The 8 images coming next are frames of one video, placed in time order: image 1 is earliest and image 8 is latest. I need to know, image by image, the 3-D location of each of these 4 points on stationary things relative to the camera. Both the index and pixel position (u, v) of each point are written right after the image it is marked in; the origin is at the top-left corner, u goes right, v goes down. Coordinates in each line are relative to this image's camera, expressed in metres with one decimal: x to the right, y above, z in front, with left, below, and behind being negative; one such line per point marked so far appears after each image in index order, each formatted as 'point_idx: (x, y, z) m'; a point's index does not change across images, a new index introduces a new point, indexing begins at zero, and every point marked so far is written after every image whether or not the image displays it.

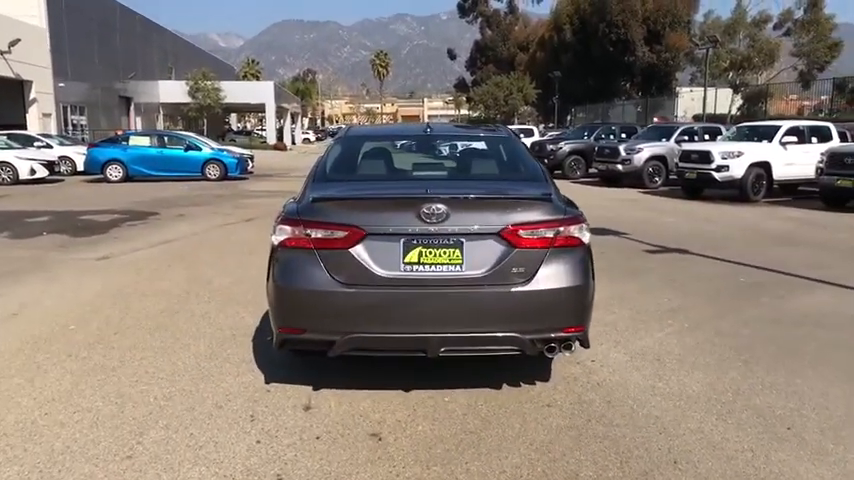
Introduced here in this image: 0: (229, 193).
0: (-6.2, +1.5, +19.4) m
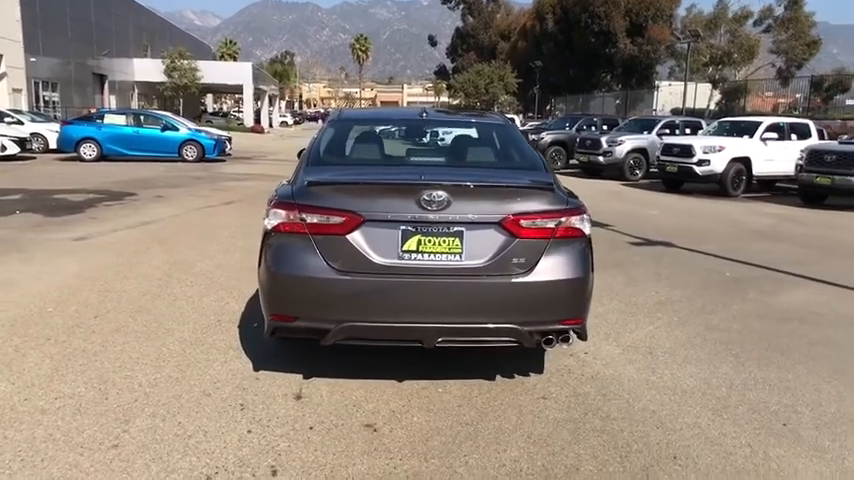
0: (-6.7, +2.0, +19.0) m
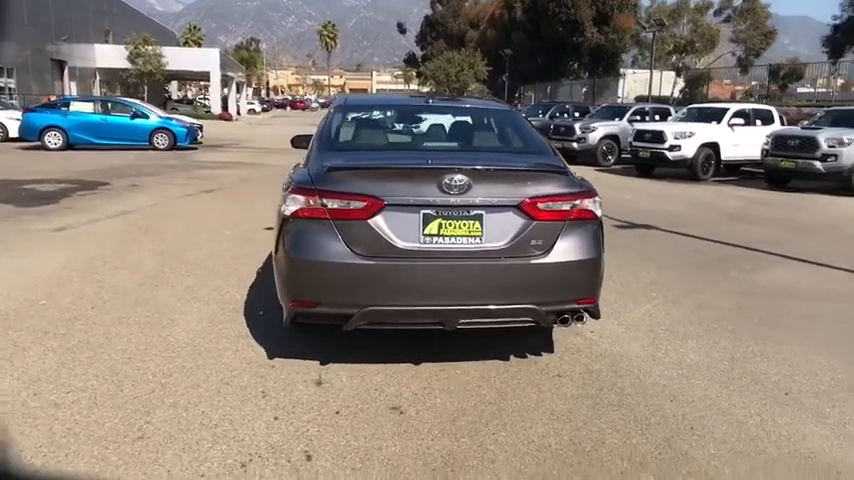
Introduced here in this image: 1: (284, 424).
0: (-7.3, +2.3, +18.6) m
1: (-0.9, -1.1, +3.8) m
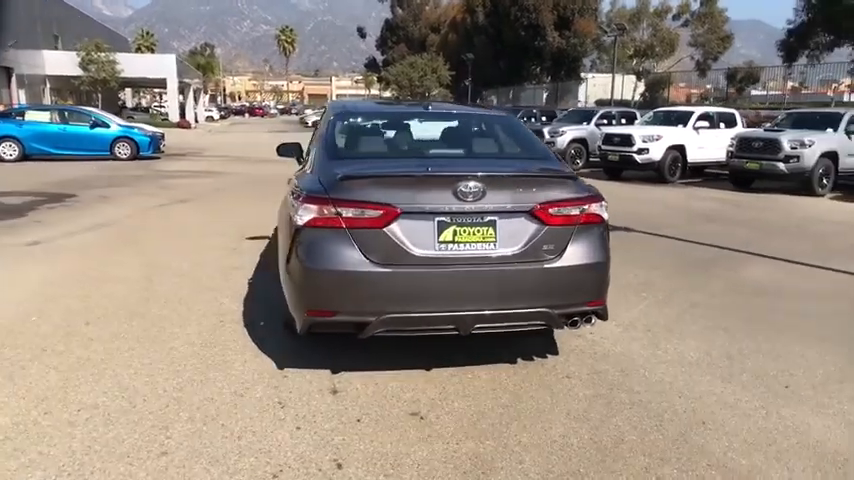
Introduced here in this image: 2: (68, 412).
0: (-8.2, +1.9, +18.2) m
1: (-0.7, -1.2, +3.8) m
2: (-2.3, -1.1, +4.1) m
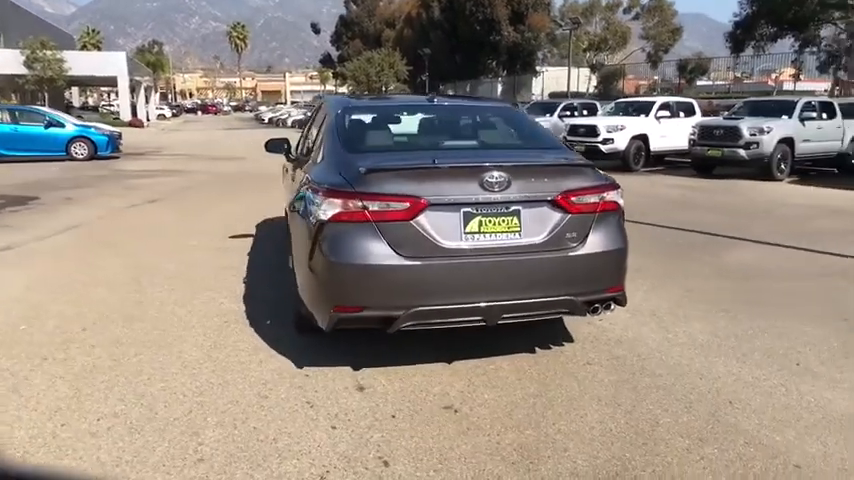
0: (-9.0, +1.9, +17.6) m
1: (-0.5, -1.2, +3.7) m
2: (-2.1, -1.1, +3.9) m
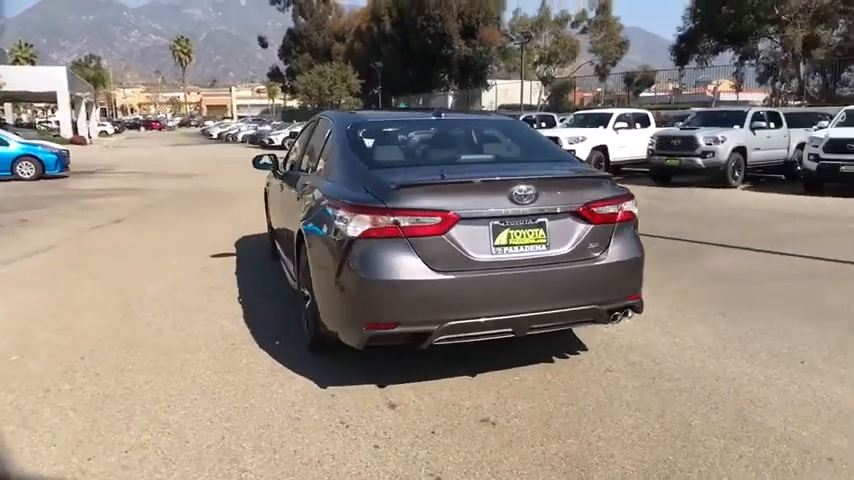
0: (-9.9, +1.3, +16.9) m
1: (-0.2, -1.3, +3.7) m
2: (-1.8, -1.3, +3.7) m
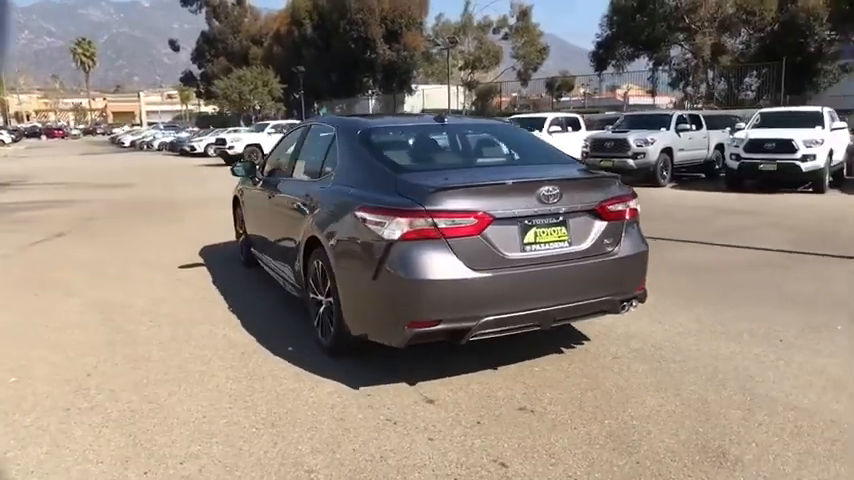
0: (-11.2, +0.8, +15.7) m
1: (+0.1, -1.3, +3.9) m
2: (-1.5, -1.3, +3.7) m
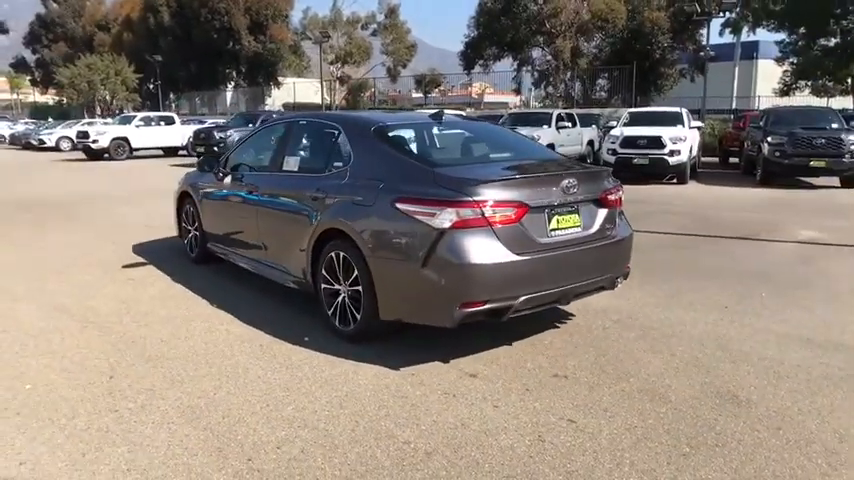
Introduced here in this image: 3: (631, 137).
0: (-13.2, +0.6, +13.3) m
1: (+0.6, -1.2, +4.3) m
2: (-0.9, -1.3, +3.8) m
3: (+6.0, +3.0, +18.2) m
